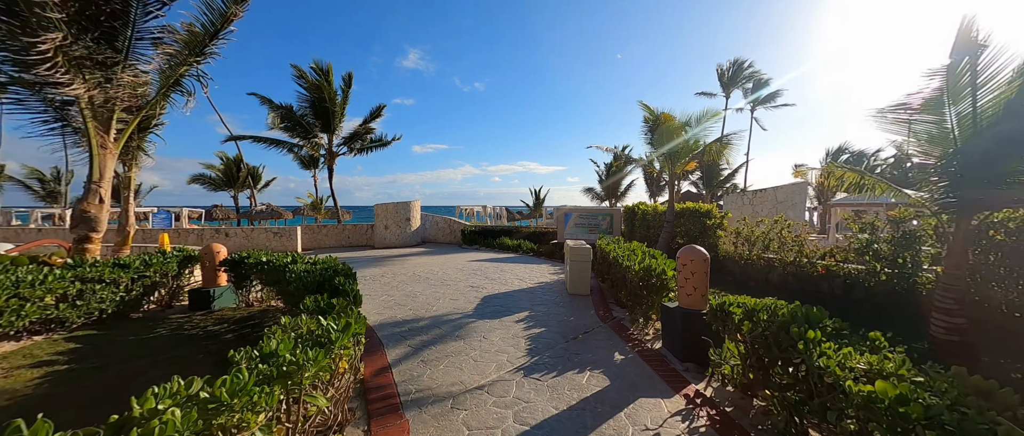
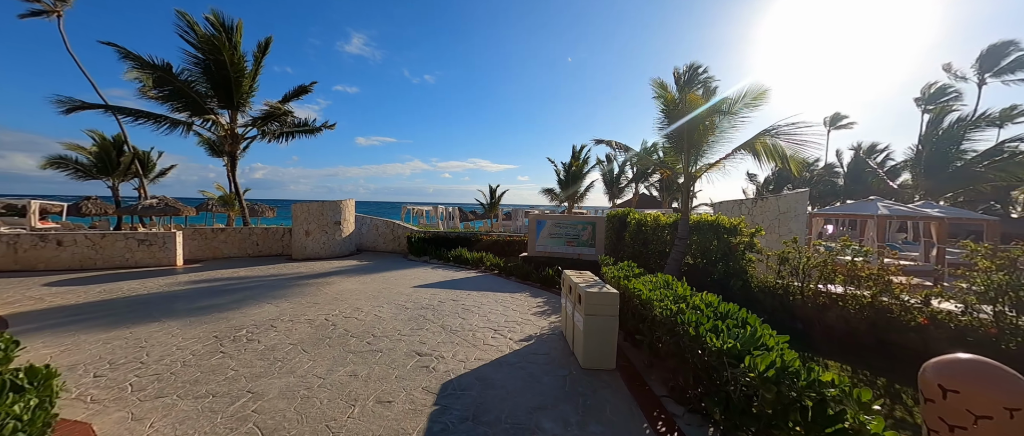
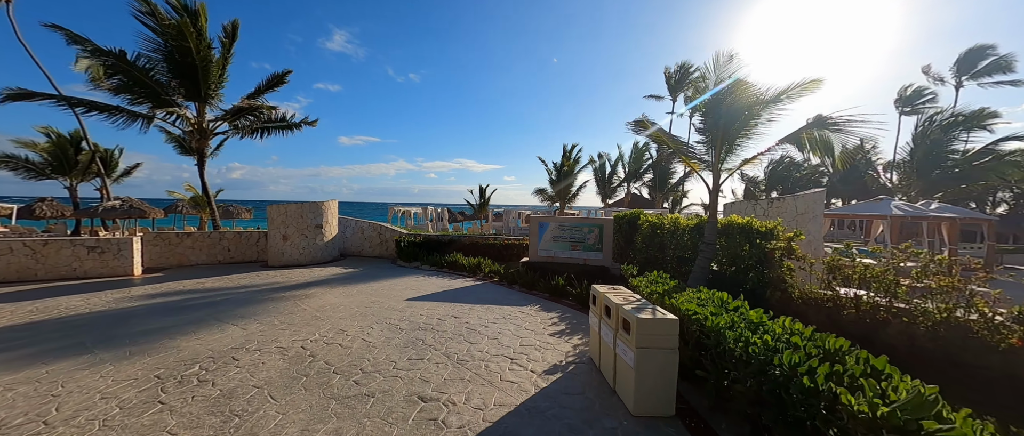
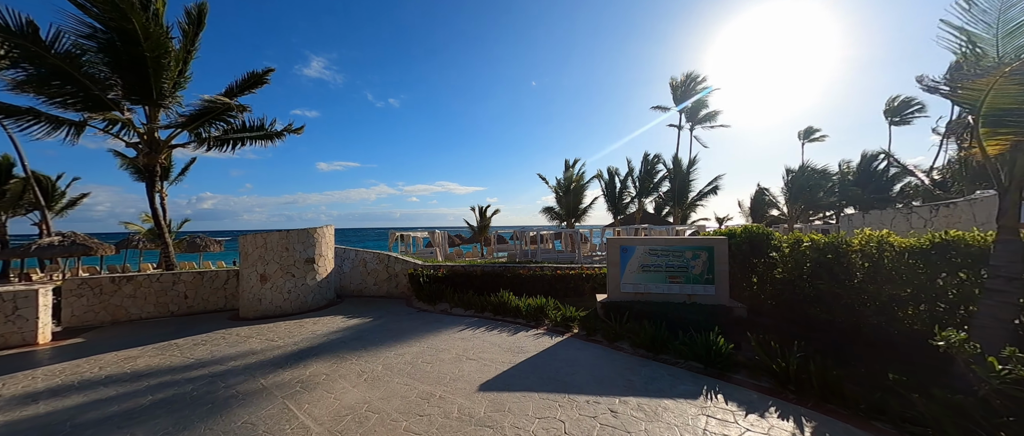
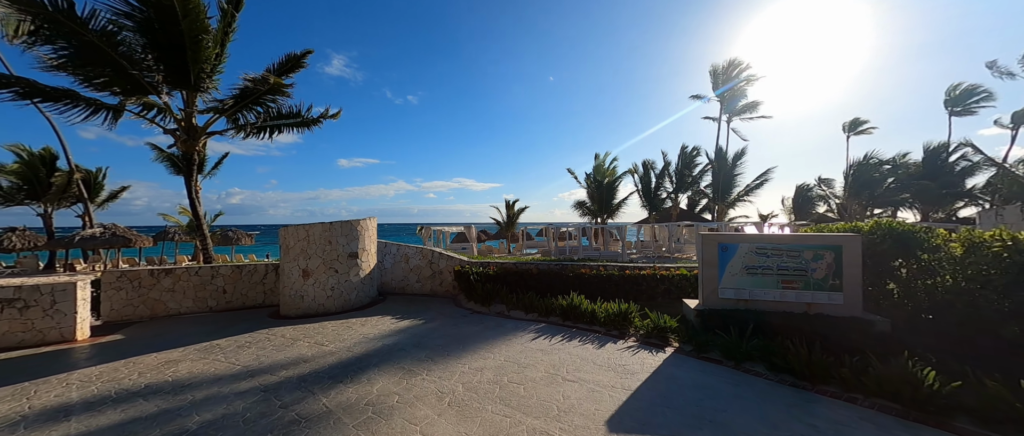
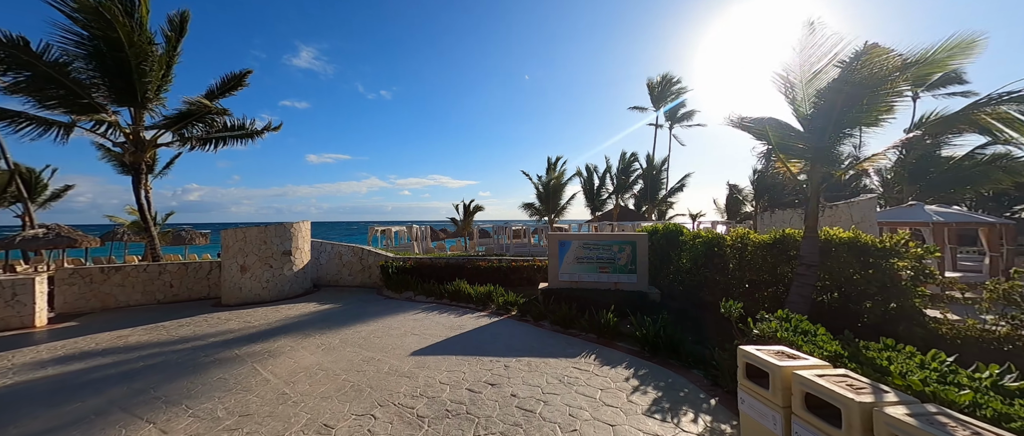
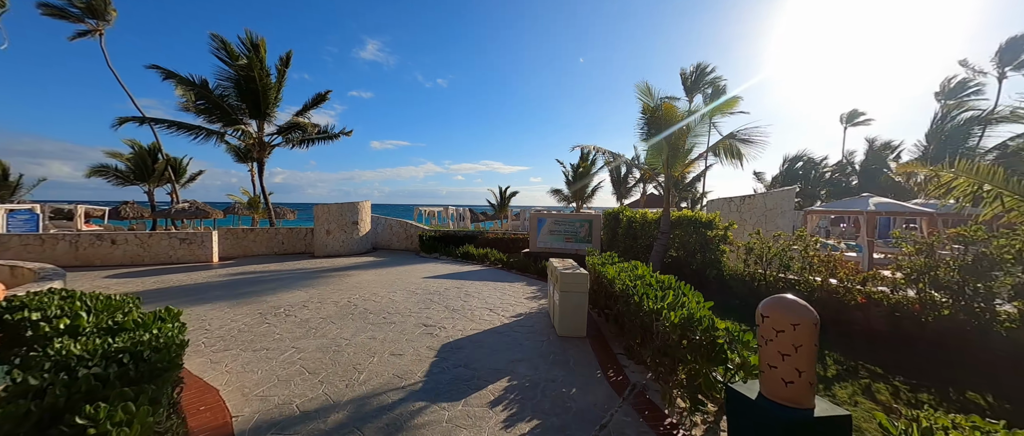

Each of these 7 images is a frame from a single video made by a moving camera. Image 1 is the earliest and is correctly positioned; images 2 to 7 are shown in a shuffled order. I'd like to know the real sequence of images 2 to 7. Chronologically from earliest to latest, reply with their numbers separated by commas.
7, 2, 3, 6, 4, 5
